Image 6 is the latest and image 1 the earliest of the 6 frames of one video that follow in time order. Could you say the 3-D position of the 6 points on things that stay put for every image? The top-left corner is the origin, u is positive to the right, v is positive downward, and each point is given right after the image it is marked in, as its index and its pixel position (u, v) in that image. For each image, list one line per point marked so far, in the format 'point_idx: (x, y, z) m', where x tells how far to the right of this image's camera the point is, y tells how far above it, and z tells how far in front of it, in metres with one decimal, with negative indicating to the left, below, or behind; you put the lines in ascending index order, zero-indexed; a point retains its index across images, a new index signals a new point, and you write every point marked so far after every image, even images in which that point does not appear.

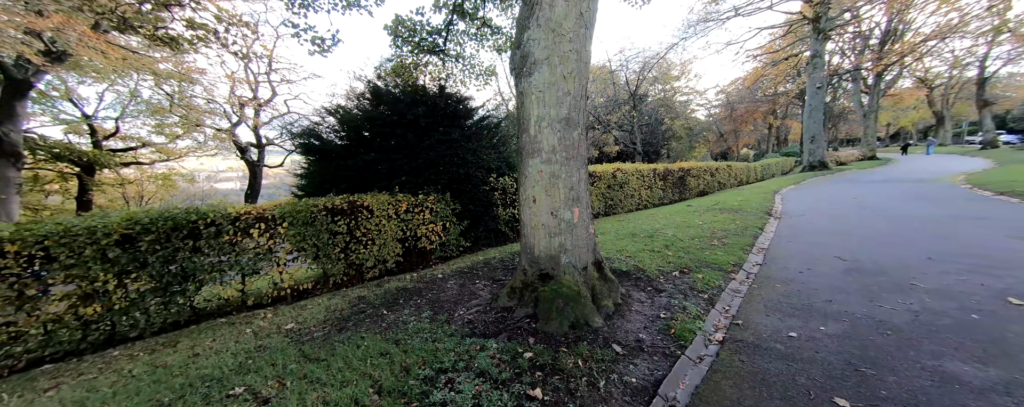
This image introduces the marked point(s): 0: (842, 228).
0: (+5.8, -0.5, +5.2) m
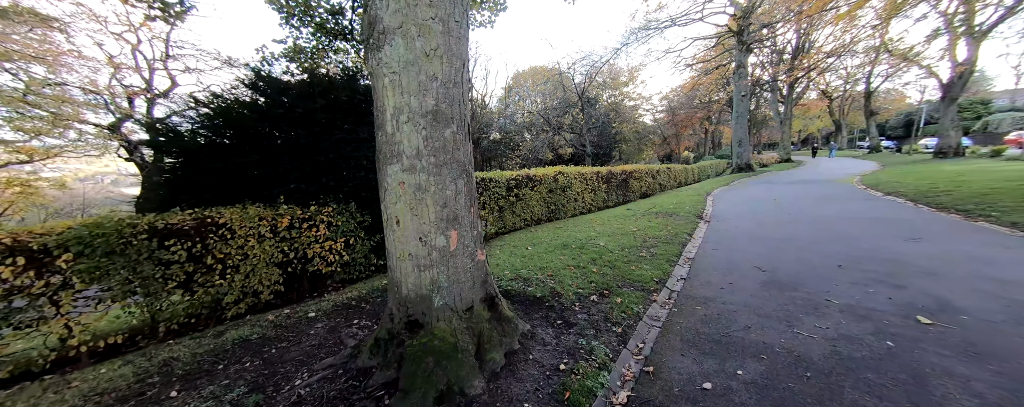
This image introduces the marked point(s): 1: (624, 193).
0: (+4.5, -0.5, +5.2) m
1: (+4.7, +0.4, +12.2) m
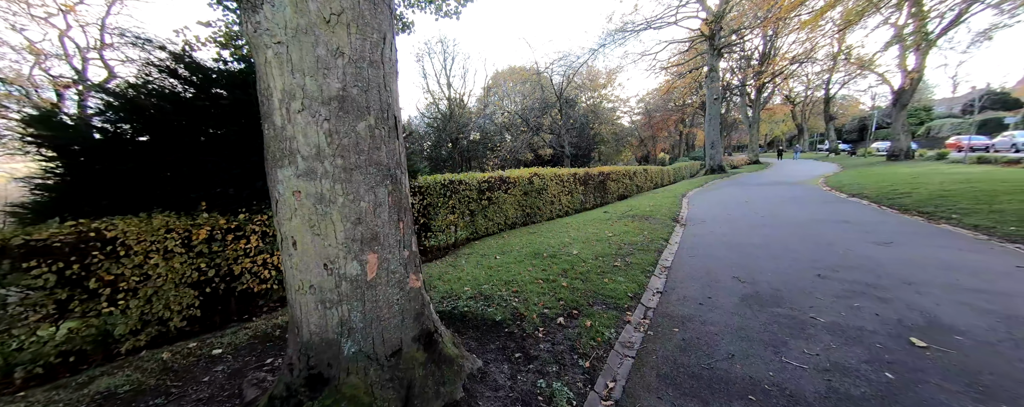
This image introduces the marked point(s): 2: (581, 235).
0: (+4.0, -0.6, +5.1) m
1: (+3.7, +0.3, +12.1) m
2: (+1.3, -0.6, +5.6) m
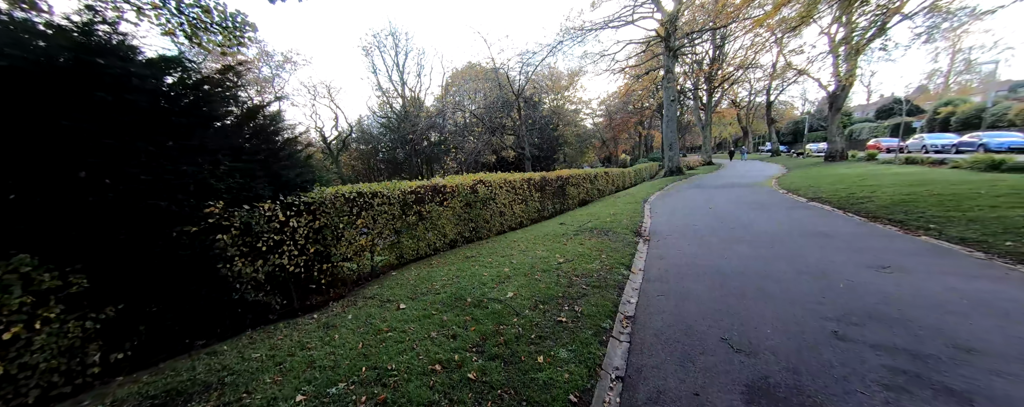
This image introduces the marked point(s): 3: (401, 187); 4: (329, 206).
0: (+2.9, -0.8, +4.2) m
1: (+1.9, +0.1, +11.1) m
2: (+0.2, -0.9, +4.4) m
3: (-2.1, +0.3, +5.6) m
4: (-2.8, 0.0, +4.5) m
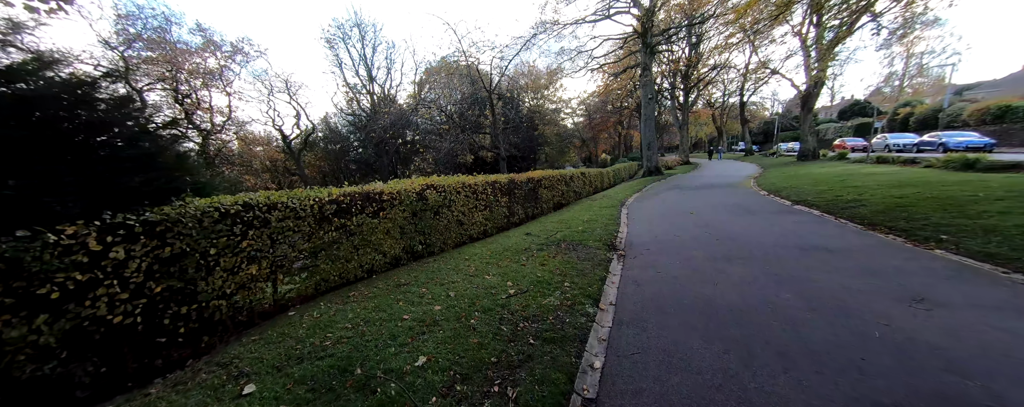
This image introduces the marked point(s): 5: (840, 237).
0: (+2.1, -1.0, +3.3) m
1: (+0.7, -0.1, +10.1) m
2: (-0.5, -1.0, +3.3) m
3: (-3.0, +0.1, +4.4) m
4: (-3.6, -0.2, +3.2) m
5: (+5.4, -0.5, +4.8) m
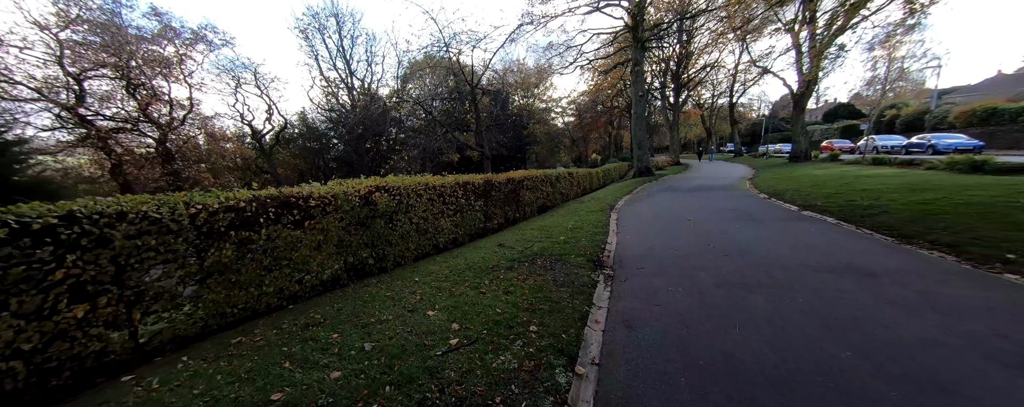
0: (+1.6, -1.1, +2.3) m
1: (0.0, -0.2, +9.1) m
2: (-1.0, -1.2, +2.2) m
3: (-3.5, 0.0, +3.3) m
4: (-4.1, -0.3, +2.1) m
5: (+4.9, -0.6, +3.9) m
